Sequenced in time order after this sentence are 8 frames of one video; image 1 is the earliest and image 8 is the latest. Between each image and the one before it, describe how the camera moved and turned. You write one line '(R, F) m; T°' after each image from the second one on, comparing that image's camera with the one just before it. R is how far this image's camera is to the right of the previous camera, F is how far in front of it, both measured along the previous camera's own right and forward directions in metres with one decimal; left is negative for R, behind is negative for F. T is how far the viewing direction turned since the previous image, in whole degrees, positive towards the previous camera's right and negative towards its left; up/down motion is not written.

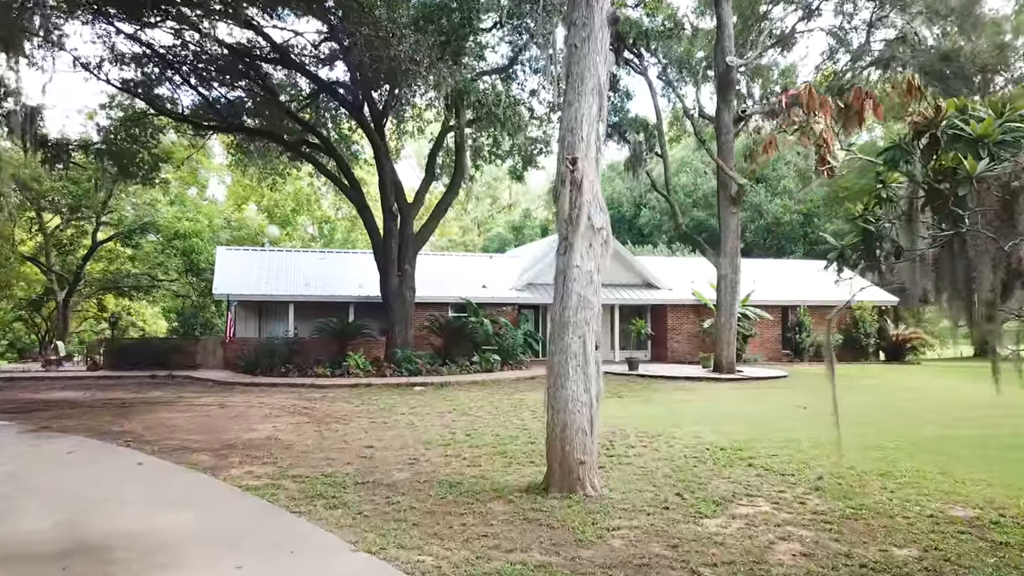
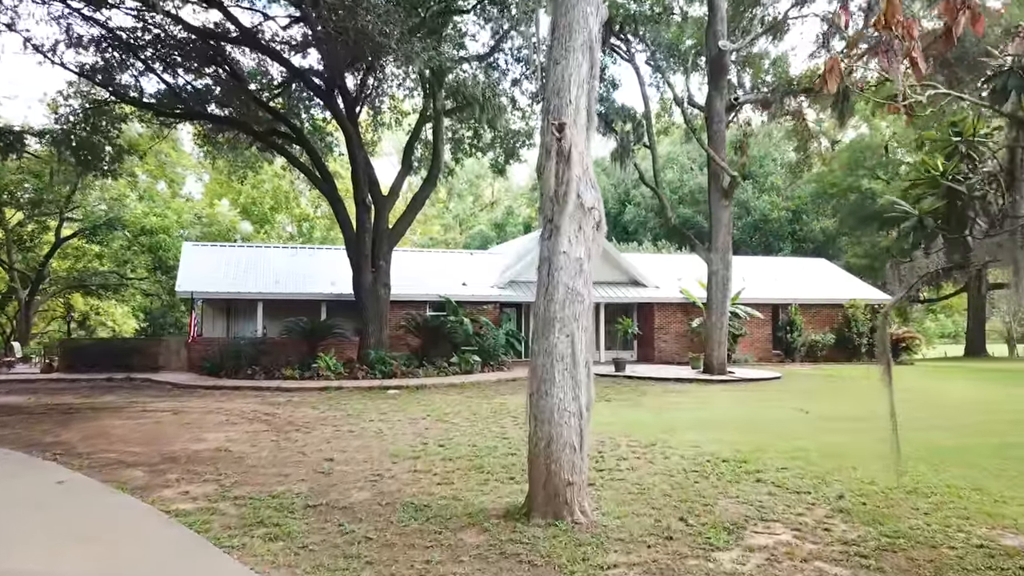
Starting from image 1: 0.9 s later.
(+0.1, +1.0) m; +1°
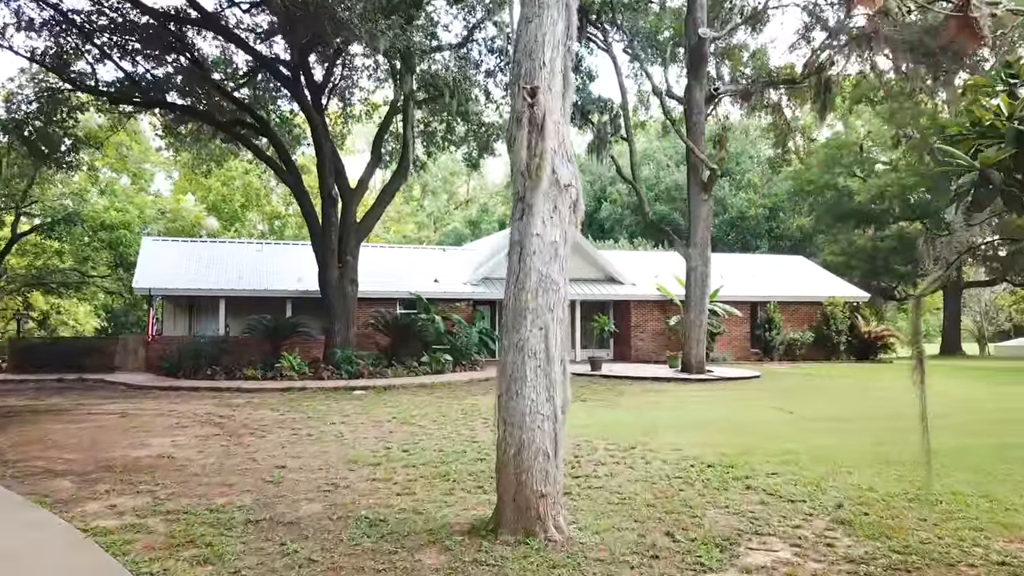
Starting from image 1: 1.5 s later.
(+0.1, +0.6) m; +2°
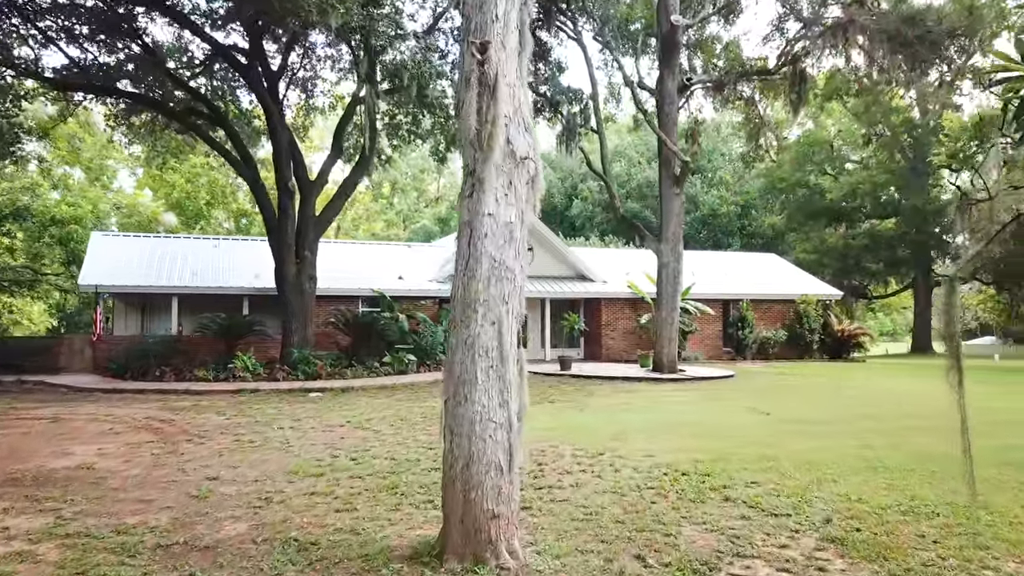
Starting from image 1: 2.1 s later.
(+0.1, +0.7) m; +2°
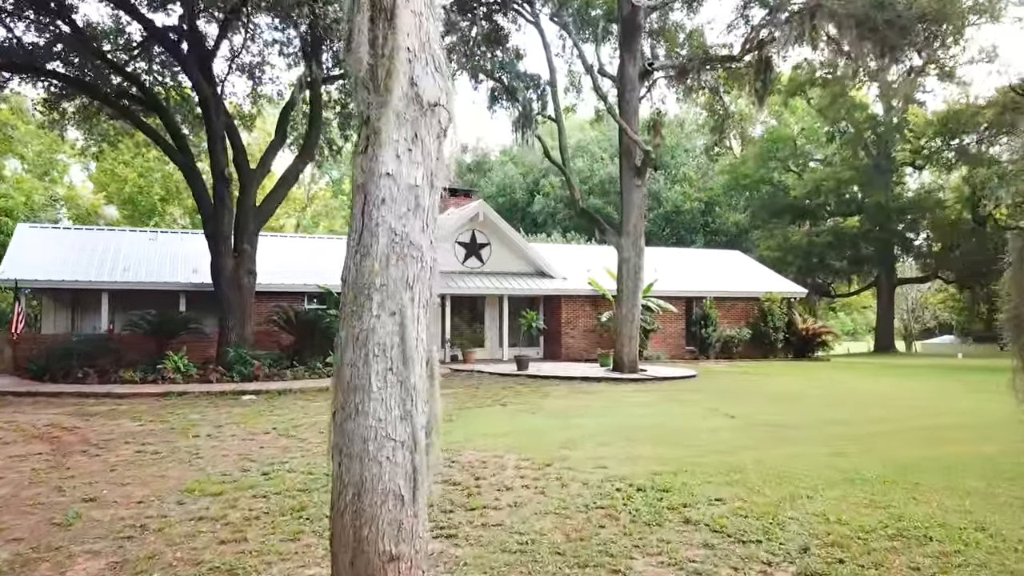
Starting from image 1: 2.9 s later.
(+0.3, +0.9) m; +2°
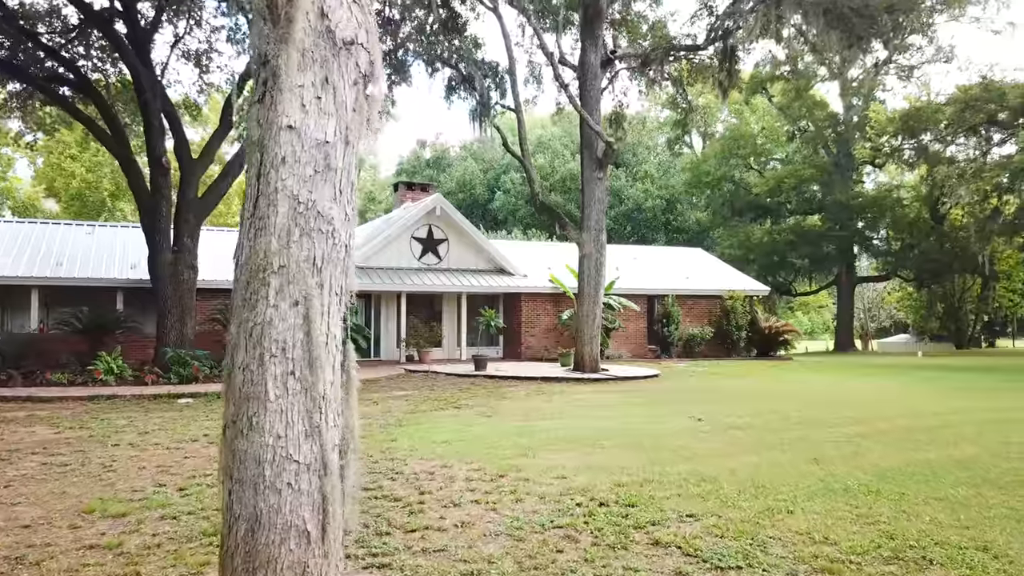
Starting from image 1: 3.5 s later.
(+0.1, +0.7) m; +3°
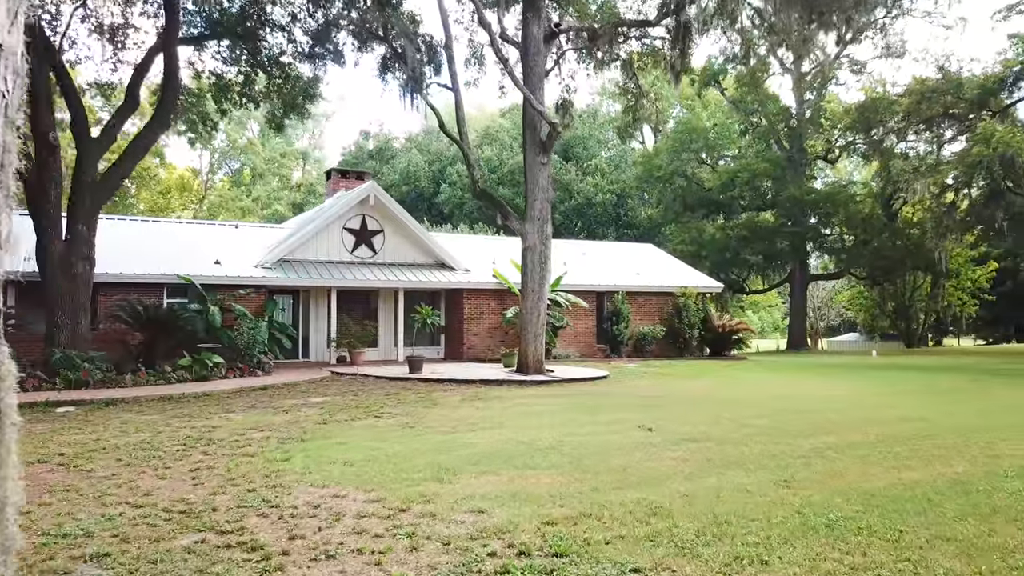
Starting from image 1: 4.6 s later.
(+0.3, +1.3) m; +3°
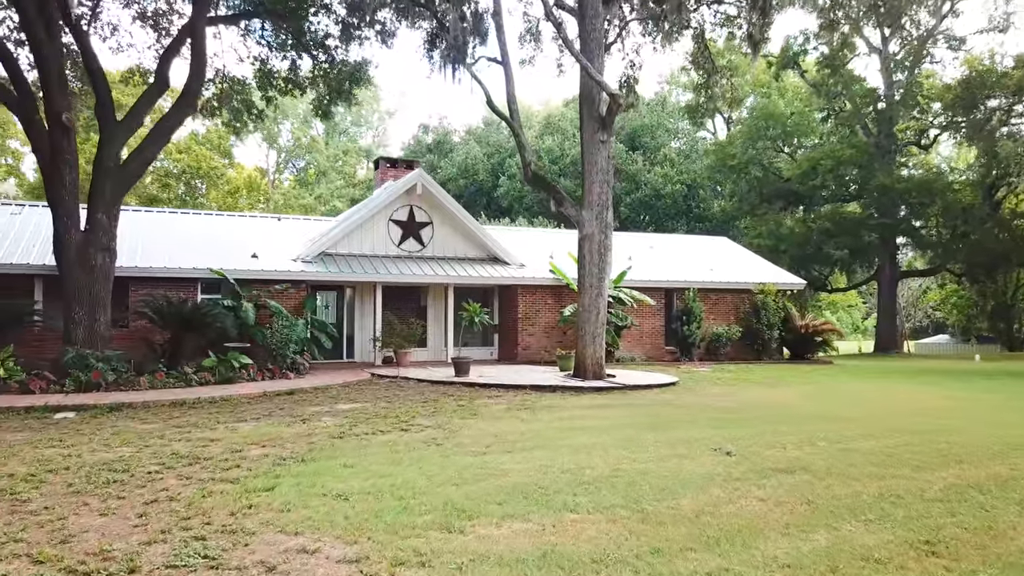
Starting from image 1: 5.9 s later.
(+0.2, +1.5) m; -5°
